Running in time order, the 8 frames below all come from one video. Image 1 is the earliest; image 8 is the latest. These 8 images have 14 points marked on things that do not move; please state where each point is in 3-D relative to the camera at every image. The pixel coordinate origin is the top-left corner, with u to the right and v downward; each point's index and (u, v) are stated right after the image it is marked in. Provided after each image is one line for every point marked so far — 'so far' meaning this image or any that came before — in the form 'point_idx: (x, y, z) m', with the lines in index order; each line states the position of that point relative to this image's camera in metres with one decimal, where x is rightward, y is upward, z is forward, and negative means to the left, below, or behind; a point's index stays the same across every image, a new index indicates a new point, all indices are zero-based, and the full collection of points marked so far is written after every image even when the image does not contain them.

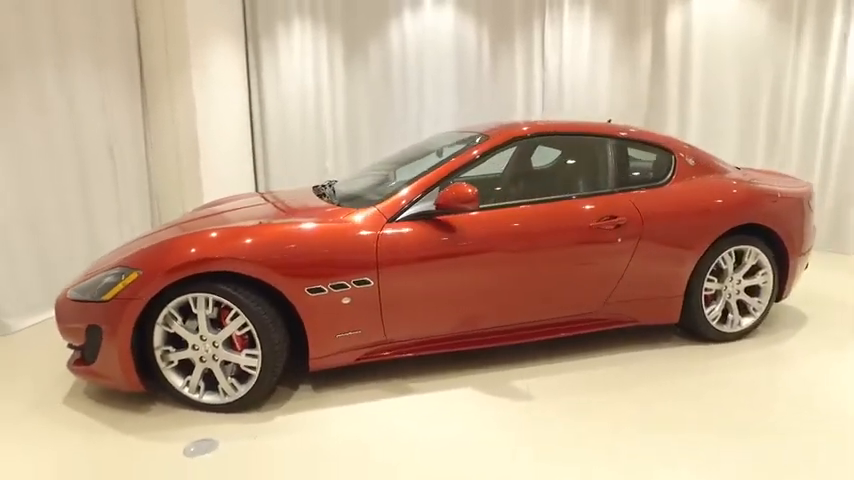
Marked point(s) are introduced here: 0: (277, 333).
0: (-0.6, -0.4, +2.4) m
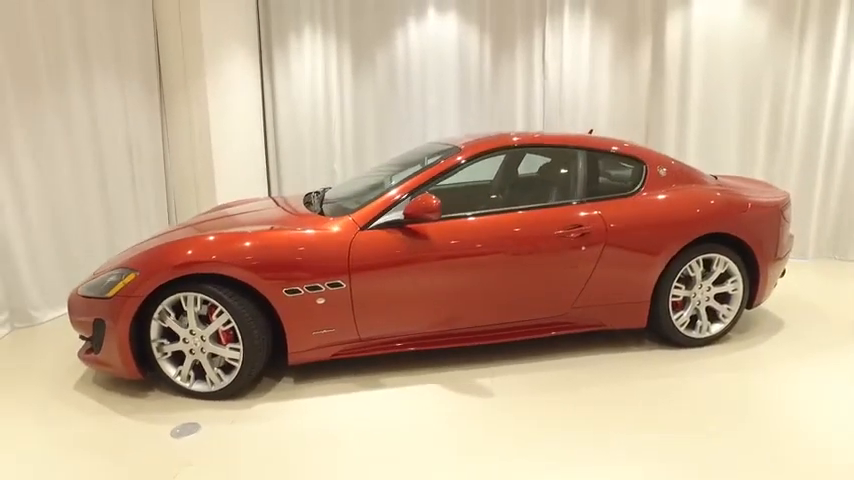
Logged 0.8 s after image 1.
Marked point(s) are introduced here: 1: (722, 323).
0: (-0.7, -0.4, +2.7) m
1: (+1.5, -0.4, +3.3) m
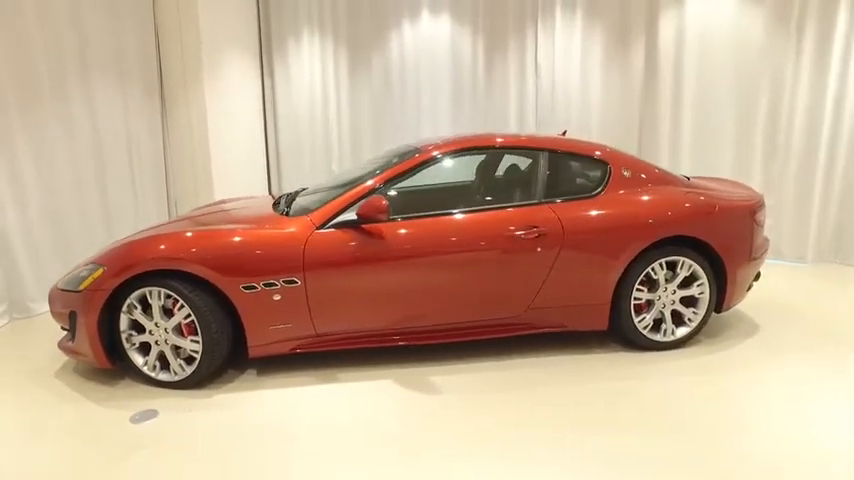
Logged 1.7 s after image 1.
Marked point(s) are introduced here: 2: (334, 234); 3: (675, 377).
0: (-0.9, -0.4, +2.8) m
1: (+1.3, -0.4, +3.3) m
2: (-0.4, 0.0, +2.9) m
3: (+1.2, -0.6, +3.0) m
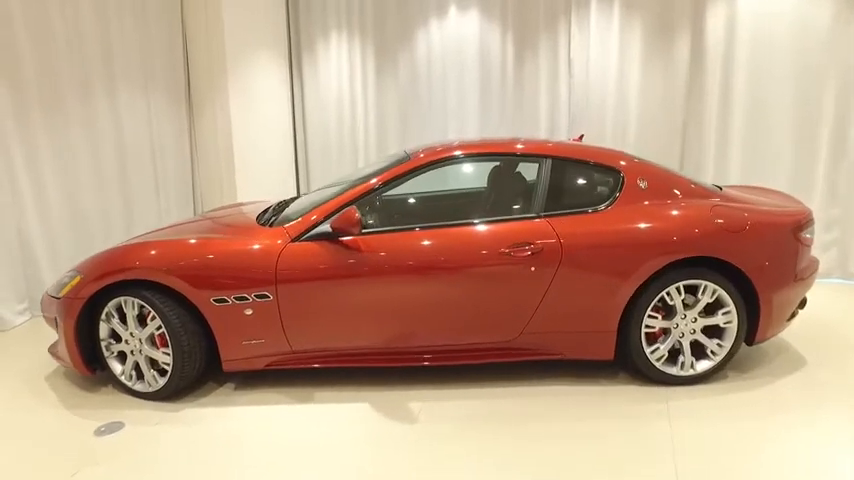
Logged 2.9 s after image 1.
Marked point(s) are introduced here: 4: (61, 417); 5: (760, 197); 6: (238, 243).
0: (-1.0, -0.4, +2.7) m
1: (+1.3, -0.5, +2.9) m
2: (-0.5, 0.0, +2.7) m
3: (+1.1, -0.7, +2.7) m
4: (-1.6, -0.8, +2.8) m
5: (+1.6, +0.2, +3.1) m
6: (-0.8, 0.0, +2.8) m
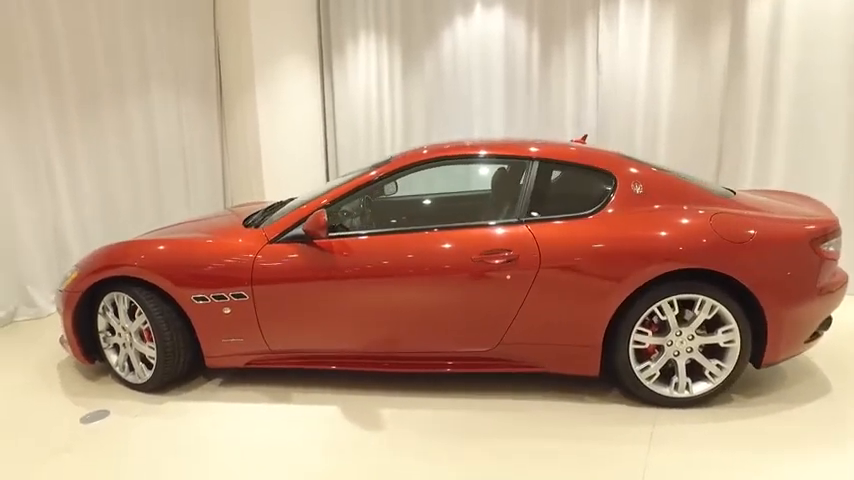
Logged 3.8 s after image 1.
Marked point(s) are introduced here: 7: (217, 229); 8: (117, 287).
0: (-1.1, -0.4, +2.8) m
1: (+1.2, -0.6, +2.6) m
2: (-0.6, 0.0, +2.8) m
3: (+0.9, -0.8, +2.5) m
4: (-1.7, -0.7, +2.9) m
5: (+1.6, +0.2, +2.9) m
6: (-0.9, 0.0, +2.8) m
7: (-1.0, 0.0, +3.0) m
8: (-1.4, -0.2, +2.9) m
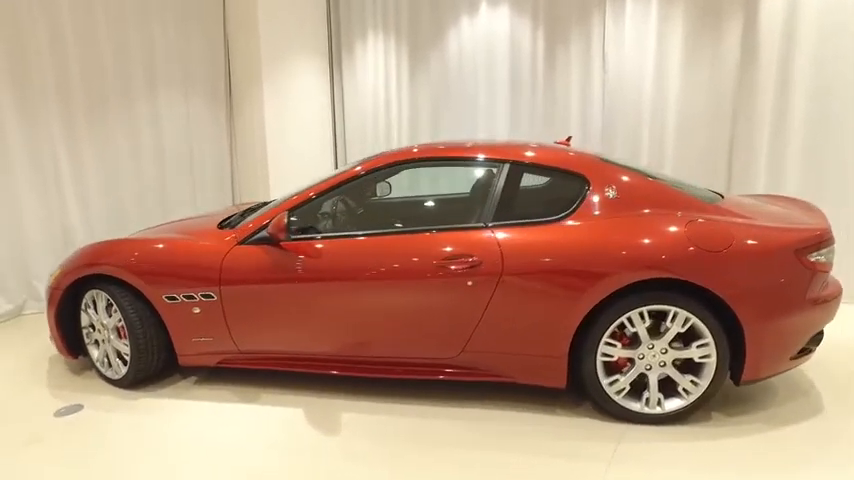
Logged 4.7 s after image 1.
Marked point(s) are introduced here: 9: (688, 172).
0: (-1.3, -0.4, +2.9) m
1: (+1.0, -0.6, +2.5) m
2: (-0.8, 0.0, +2.8) m
3: (+0.8, -0.8, +2.3) m
4: (-1.8, -0.7, +3.0) m
5: (+1.4, +0.1, +2.7) m
6: (-1.1, 0.0, +2.9) m
7: (-1.1, +0.1, +3.0) m
8: (-1.5, -0.2, +2.9) m
9: (+1.7, +0.4, +4.1) m
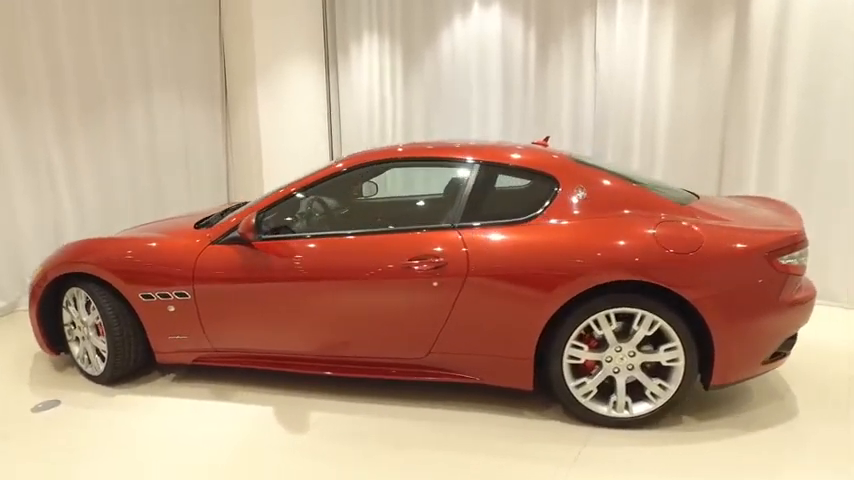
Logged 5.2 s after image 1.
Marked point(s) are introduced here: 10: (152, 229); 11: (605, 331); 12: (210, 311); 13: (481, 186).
0: (-1.4, -0.4, +2.9) m
1: (+0.9, -0.6, +2.5) m
2: (-0.9, 0.0, +2.8) m
3: (+0.6, -0.8, +2.3) m
4: (-1.9, -0.7, +3.1) m
5: (+1.3, +0.1, +2.6) m
6: (-1.2, 0.0, +2.9) m
7: (-1.2, +0.1, +3.1) m
8: (-1.6, -0.2, +3.0) m
9: (+1.6, +0.4, +4.0) m
10: (-1.3, +0.1, +3.1) m
11: (+0.7, -0.3, +2.5) m
12: (-0.9, -0.3, +2.8) m
13: (+0.2, +0.2, +2.7) m
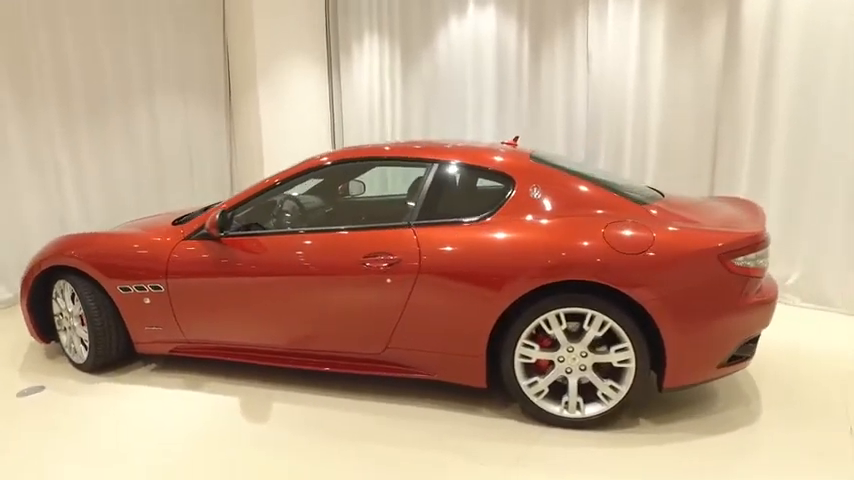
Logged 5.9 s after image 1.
0: (-1.5, -0.4, +3.0) m
1: (+0.7, -0.6, +2.5) m
2: (-1.0, 0.0, +2.9) m
3: (+0.4, -0.8, +2.3) m
4: (-2.1, -0.7, +3.3) m
5: (+1.1, +0.1, +2.6) m
6: (-1.3, 0.0, +3.0) m
7: (-1.3, +0.1, +3.2) m
8: (-1.8, -0.2, +3.1) m
9: (+1.5, +0.4, +3.9) m
10: (-1.5, +0.1, +3.2) m
11: (+0.5, -0.3, +2.5) m
12: (-1.1, -0.3, +2.9) m
13: (+0.1, +0.2, +2.7) m
